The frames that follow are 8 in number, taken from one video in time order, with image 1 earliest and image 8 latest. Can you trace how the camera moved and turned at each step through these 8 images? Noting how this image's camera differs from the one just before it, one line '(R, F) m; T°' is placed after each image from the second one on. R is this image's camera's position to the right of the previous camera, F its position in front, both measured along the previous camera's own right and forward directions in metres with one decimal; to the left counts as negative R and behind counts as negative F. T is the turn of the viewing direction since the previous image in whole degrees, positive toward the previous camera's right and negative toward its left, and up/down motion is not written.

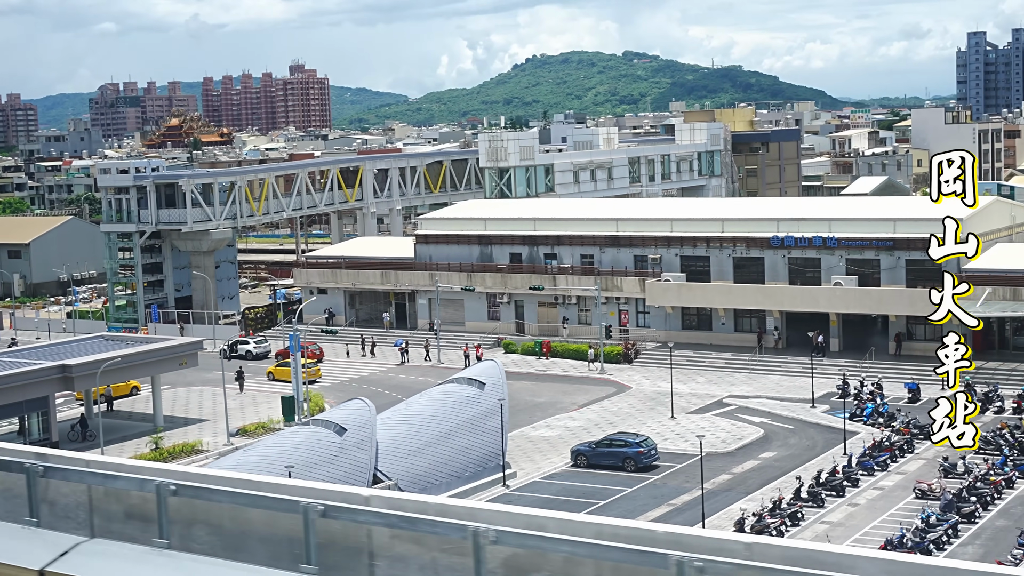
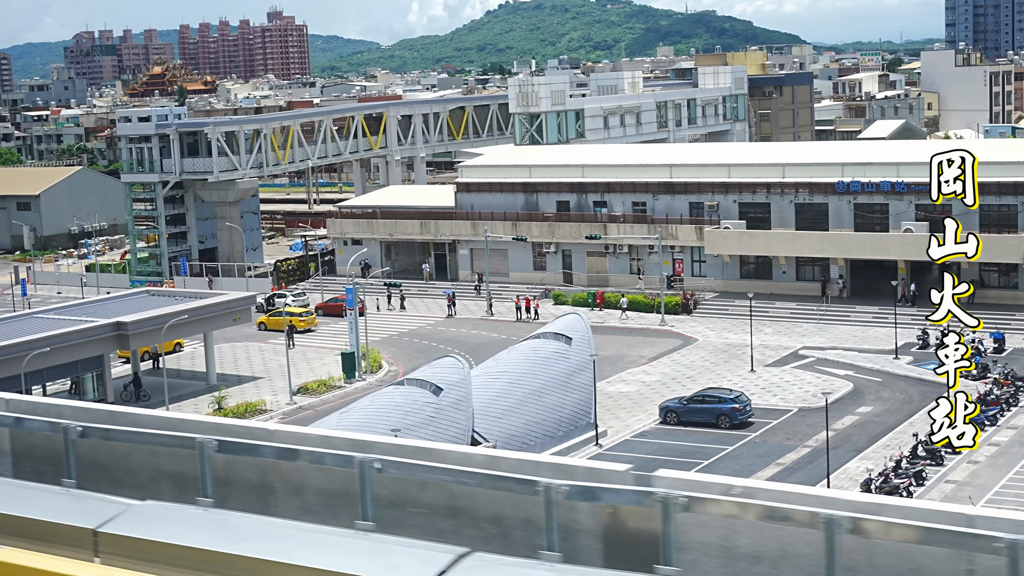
(-2.5, +1.7) m; +1°
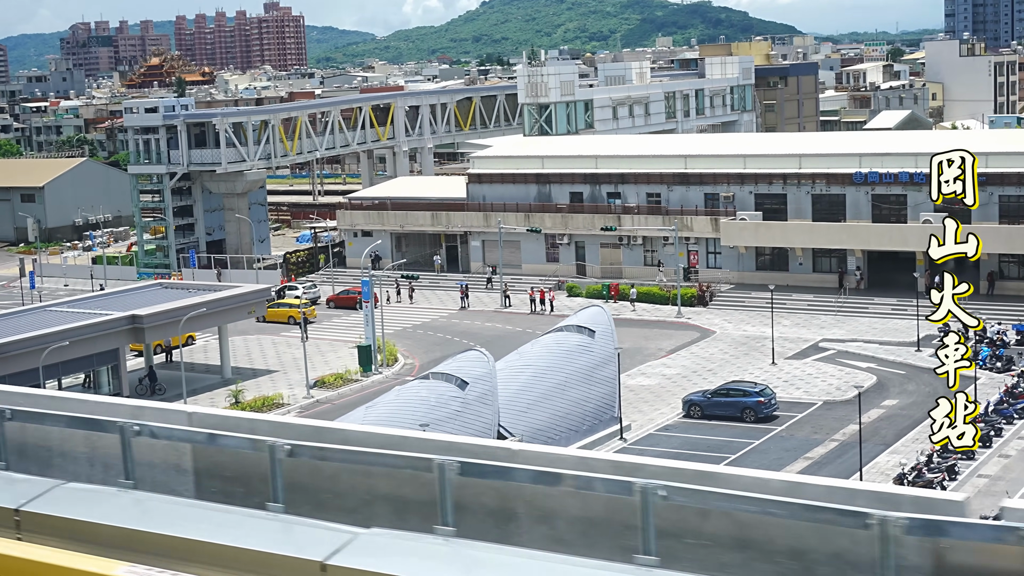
(-0.6, +0.4) m; 0°
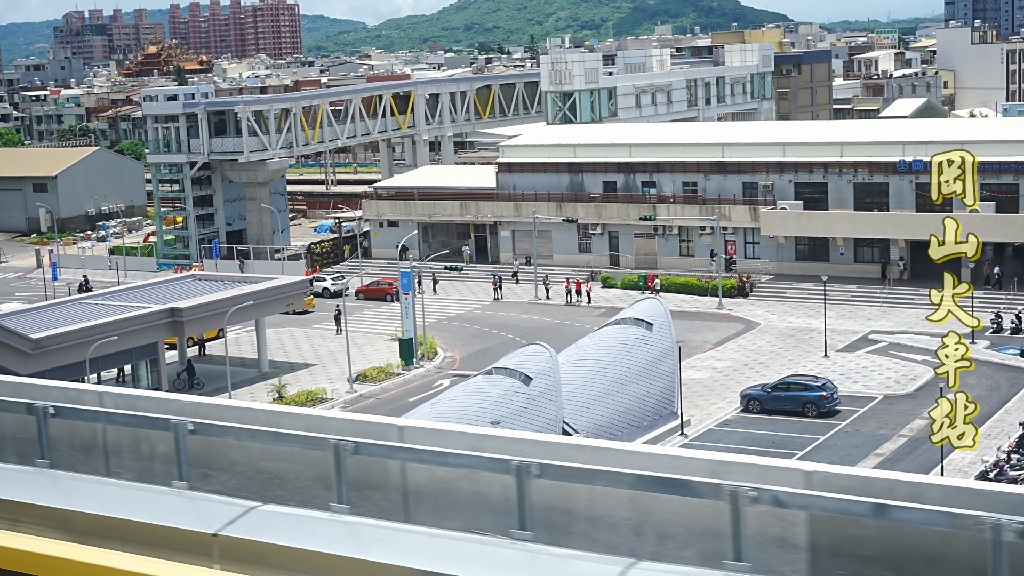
(-1.4, +0.9) m; 0°
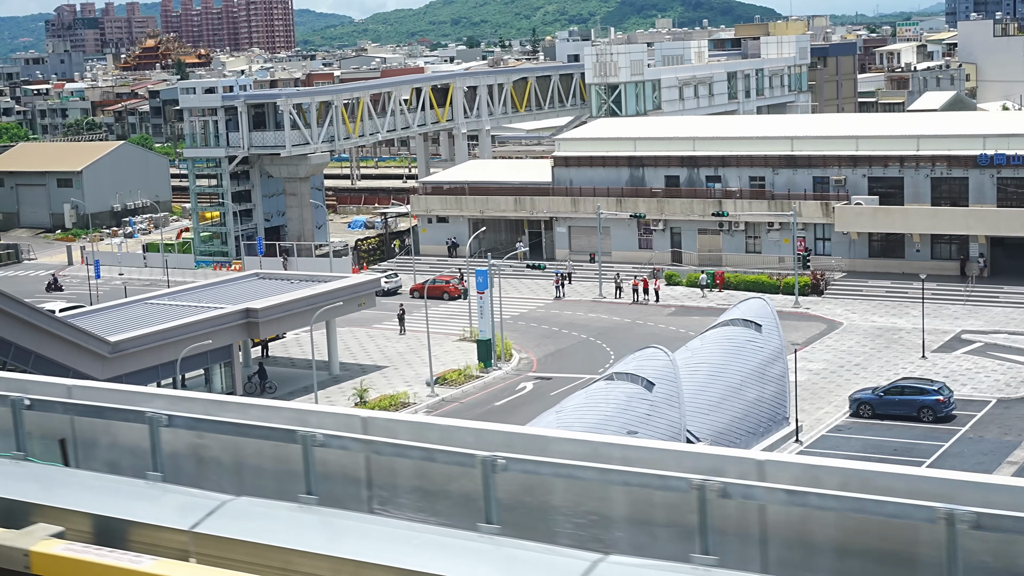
(-2.3, +1.5) m; 0°
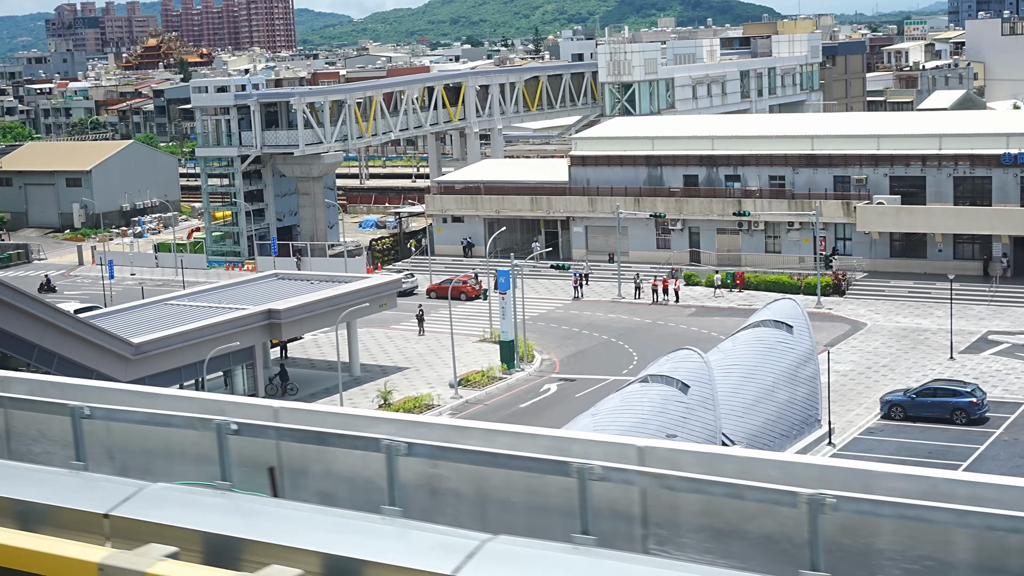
(-0.6, +0.4) m; 0°
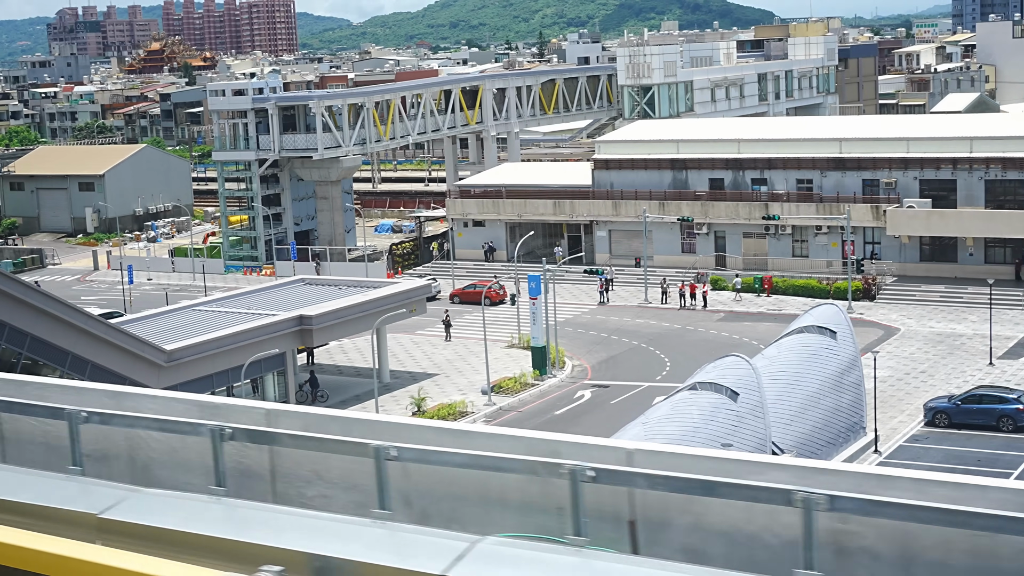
(-0.8, +0.5) m; 0°
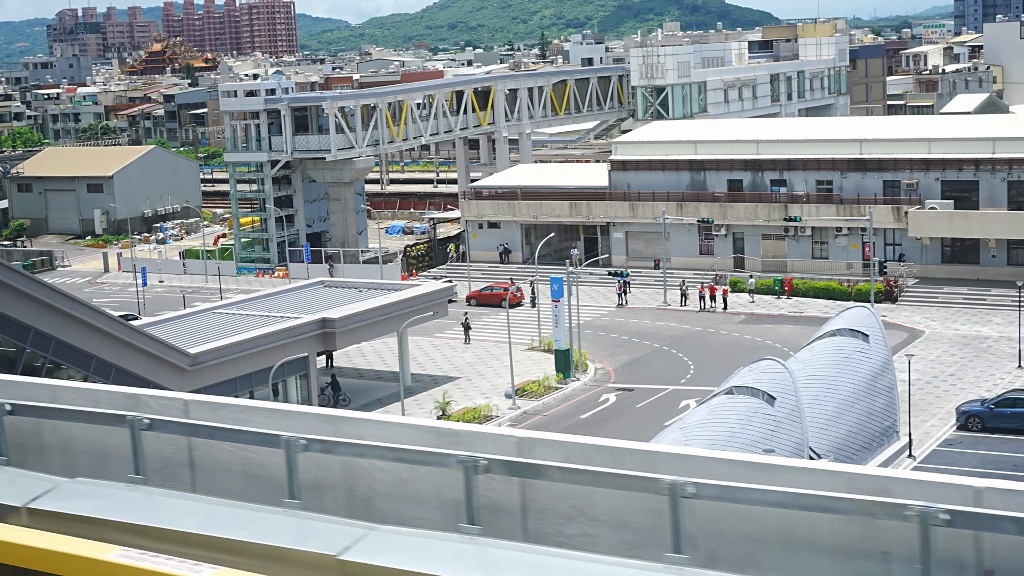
(-0.6, +0.4) m; 0°
